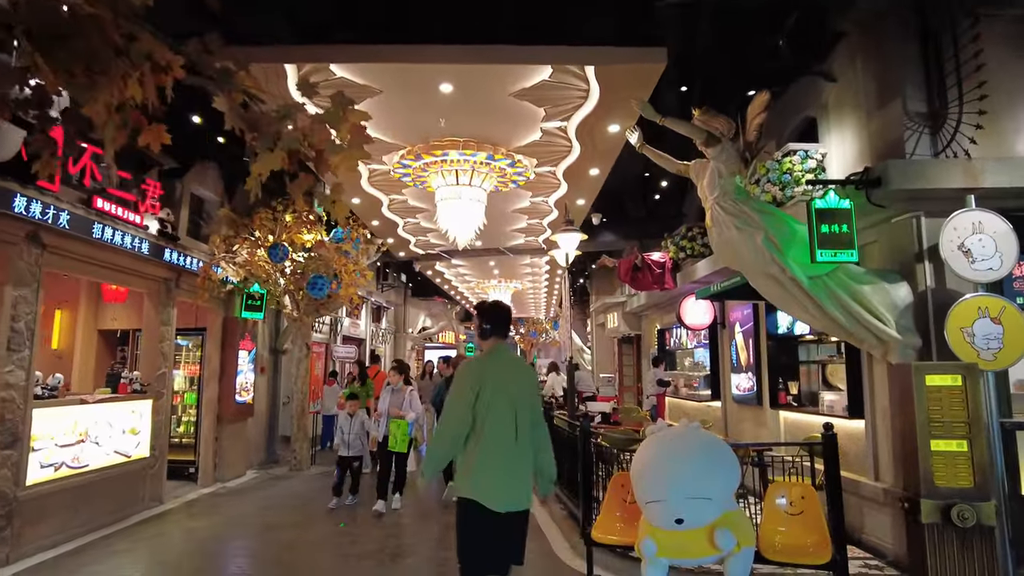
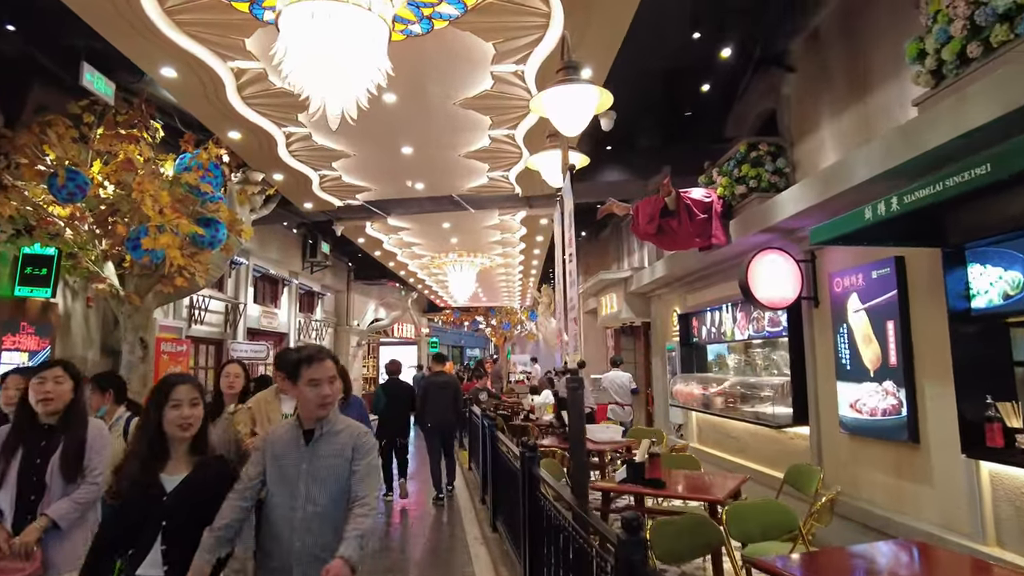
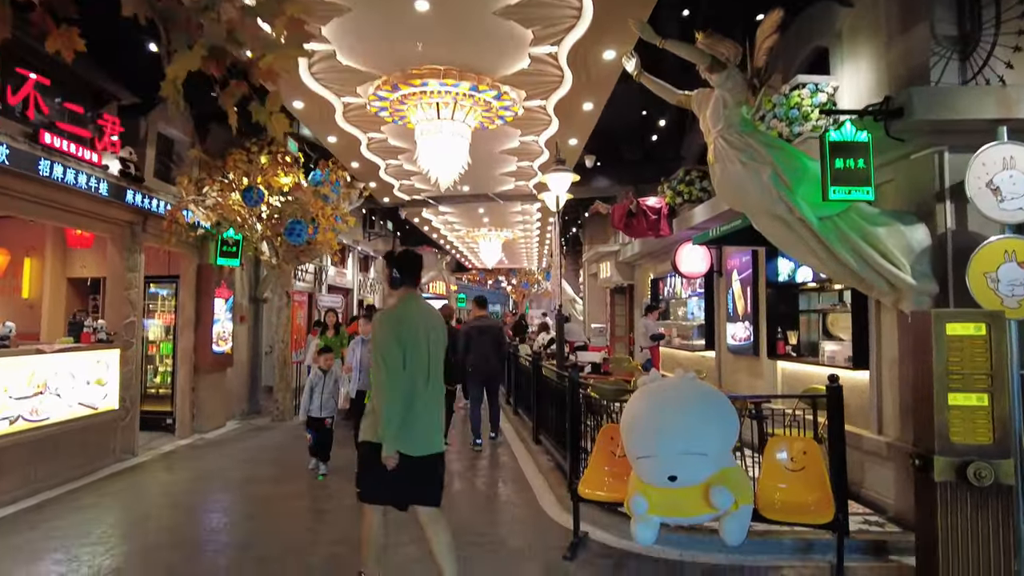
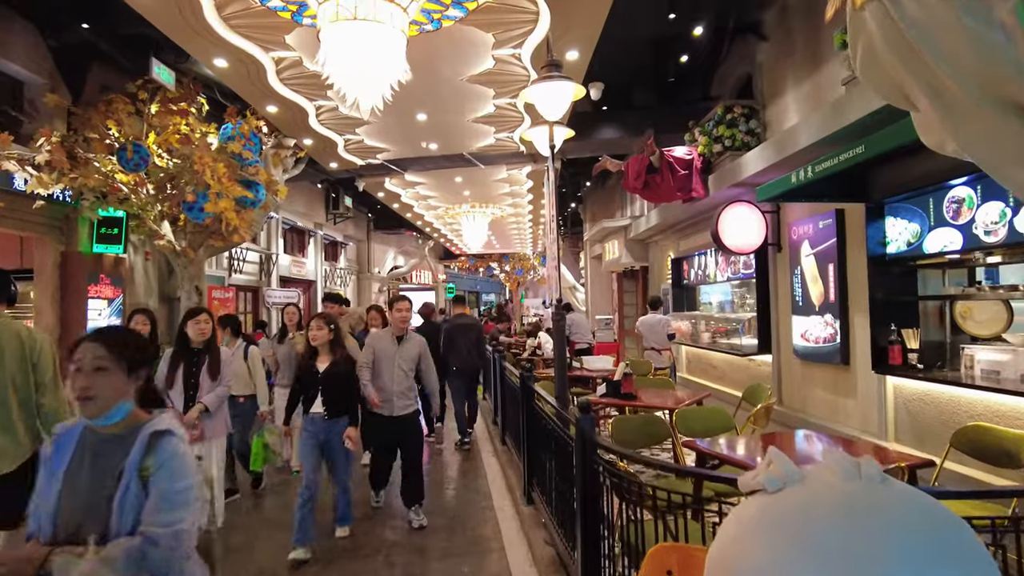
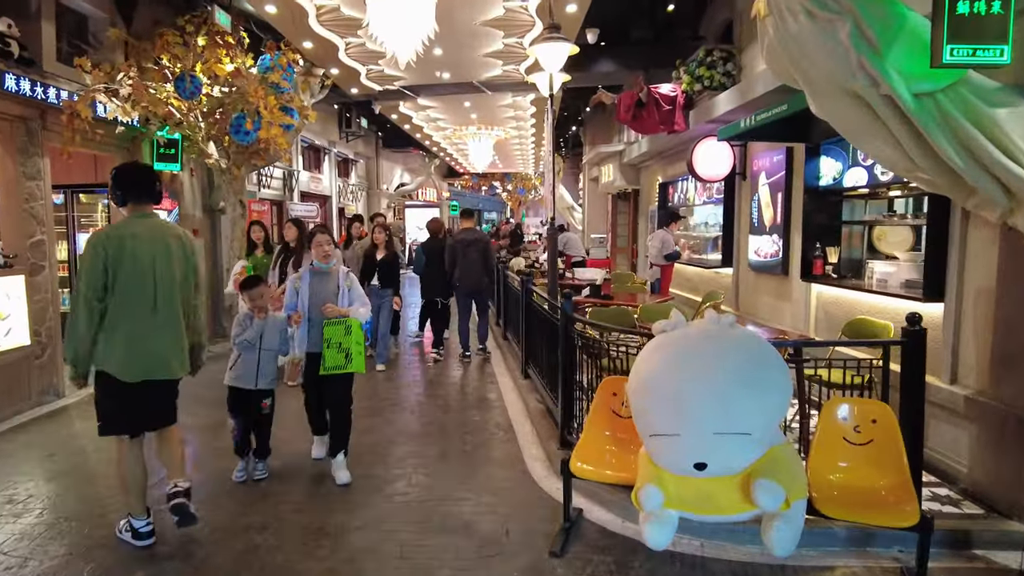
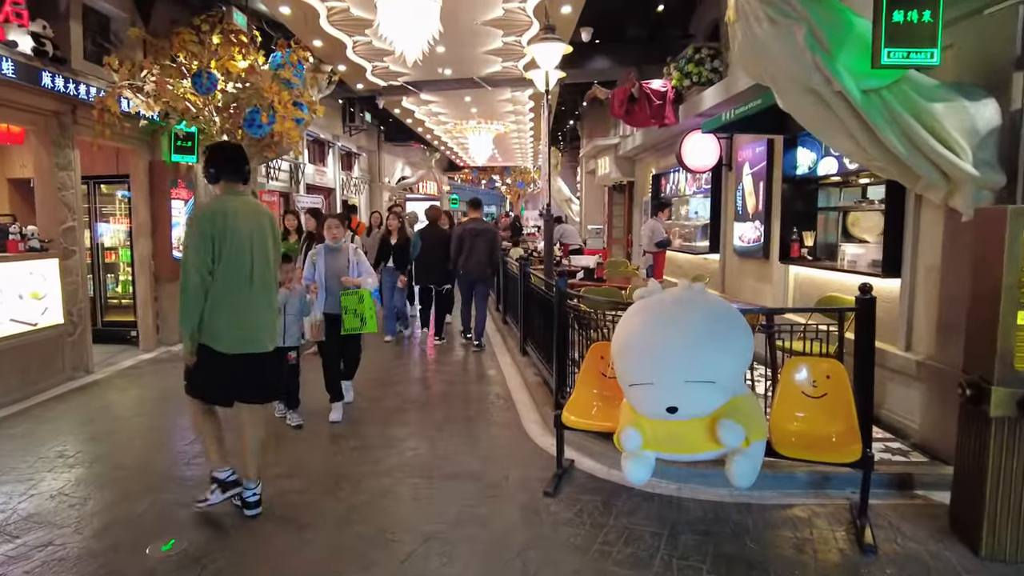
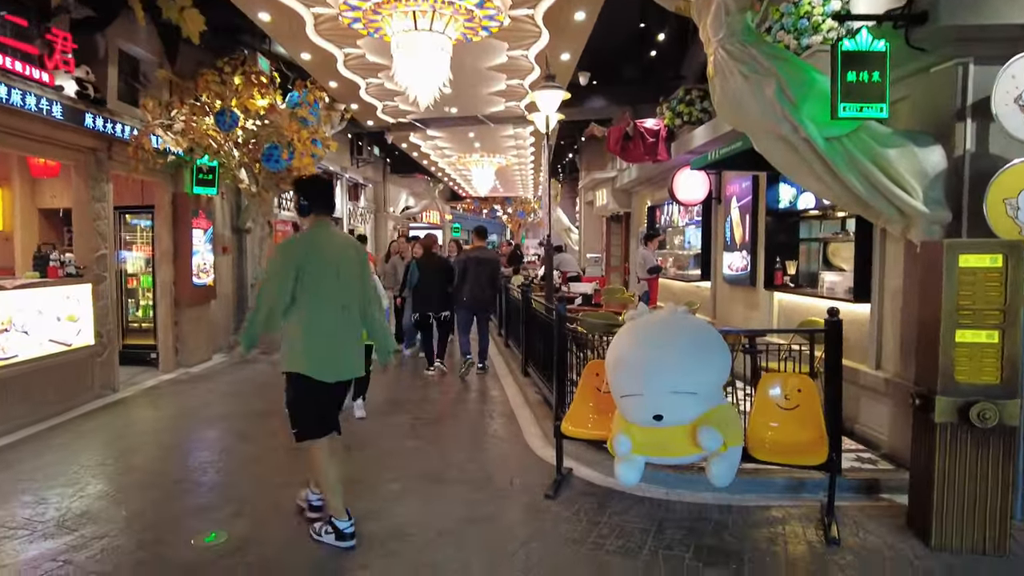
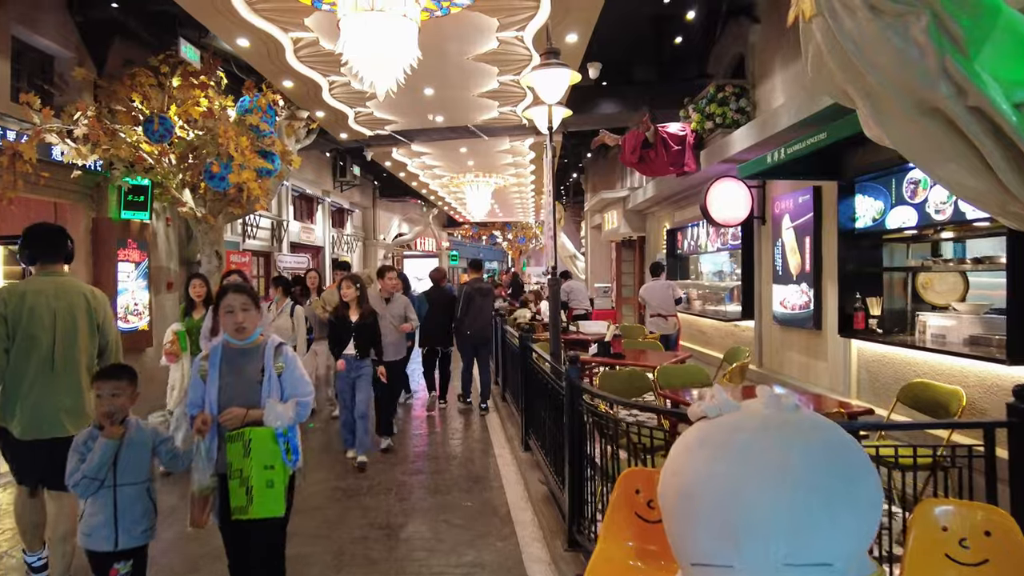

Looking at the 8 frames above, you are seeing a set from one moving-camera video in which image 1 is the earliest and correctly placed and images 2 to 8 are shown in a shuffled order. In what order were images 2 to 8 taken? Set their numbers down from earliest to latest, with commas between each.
3, 7, 6, 5, 8, 4, 2
